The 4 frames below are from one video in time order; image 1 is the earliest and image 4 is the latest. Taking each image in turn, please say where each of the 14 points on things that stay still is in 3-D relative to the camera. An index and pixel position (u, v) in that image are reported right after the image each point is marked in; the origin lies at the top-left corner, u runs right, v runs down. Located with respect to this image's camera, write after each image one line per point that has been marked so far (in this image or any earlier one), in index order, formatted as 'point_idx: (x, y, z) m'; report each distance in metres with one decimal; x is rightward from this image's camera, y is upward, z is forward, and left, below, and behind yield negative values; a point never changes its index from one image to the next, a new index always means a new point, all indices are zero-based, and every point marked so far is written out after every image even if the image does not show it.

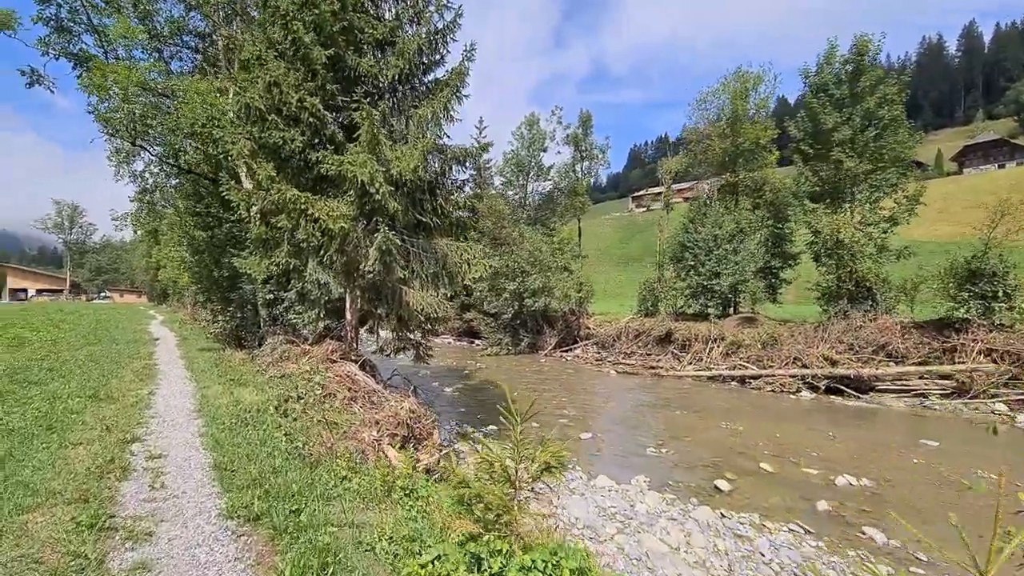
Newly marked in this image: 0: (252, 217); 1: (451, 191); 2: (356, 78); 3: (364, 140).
0: (-6.2, +1.7, +11.8) m
1: (-1.6, +2.4, +12.3) m
2: (-3.5, +4.7, +11.1) m
3: (-3.1, +3.1, +10.4) m
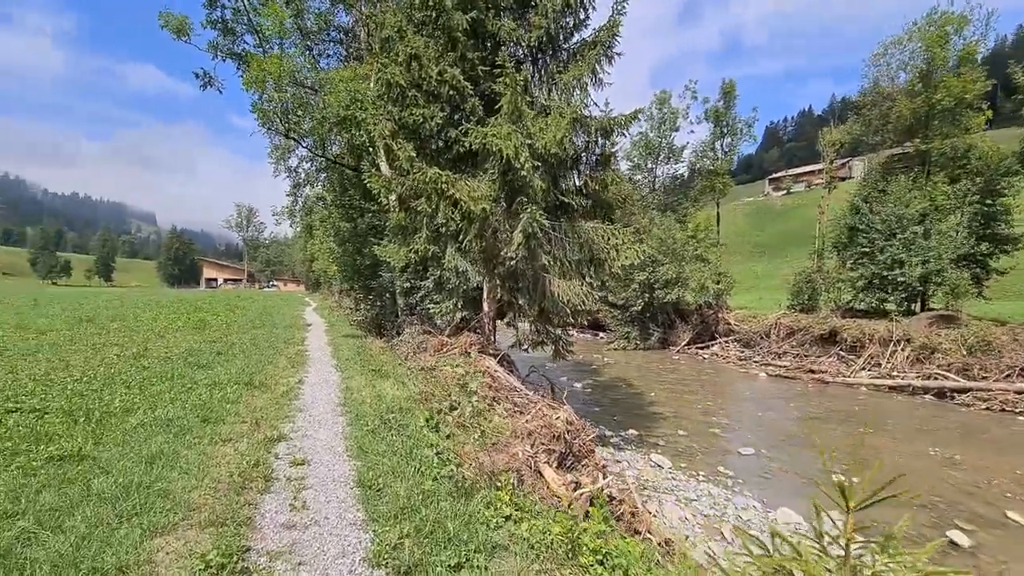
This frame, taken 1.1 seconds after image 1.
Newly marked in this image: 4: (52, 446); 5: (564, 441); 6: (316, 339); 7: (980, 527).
0: (-2.8, +2.0, +11.4) m
1: (+1.9, +2.7, +10.8) m
2: (-0.3, +5.0, +10.1) m
3: (-0.1, +3.3, +9.3) m
4: (-4.4, -1.5, +4.6) m
5: (+0.6, -1.9, +6.2) m
6: (-6.6, -1.7, +16.5) m
7: (+9.3, -4.7, +9.8) m
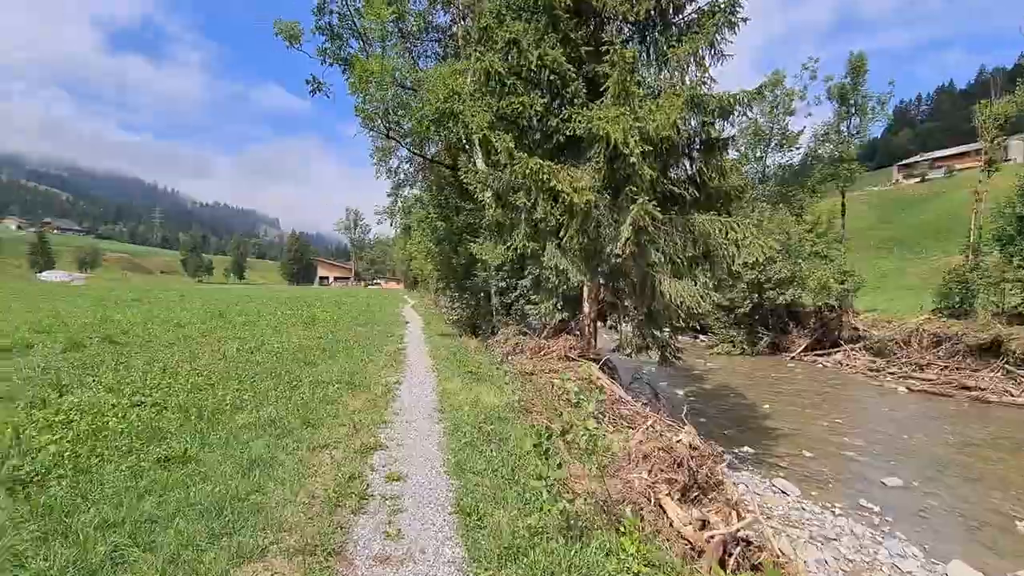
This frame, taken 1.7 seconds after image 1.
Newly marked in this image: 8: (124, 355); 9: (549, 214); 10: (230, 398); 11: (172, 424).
0: (-0.5, +2.0, +11.0) m
1: (+3.9, +2.7, +9.6) m
2: (+1.7, +5.0, +9.3) m
3: (+1.7, +3.3, +8.4) m
4: (-3.3, -1.5, +4.7) m
5: (+1.9, -2.0, +5.3) m
6: (-3.4, -1.7, +16.8) m
7: (+11.0, -4.8, +7.2) m
8: (-8.3, -1.5, +10.5) m
9: (+0.7, +1.4, +9.0) m
10: (-3.8, -1.5, +6.6) m
11: (-3.7, -1.5, +5.3) m
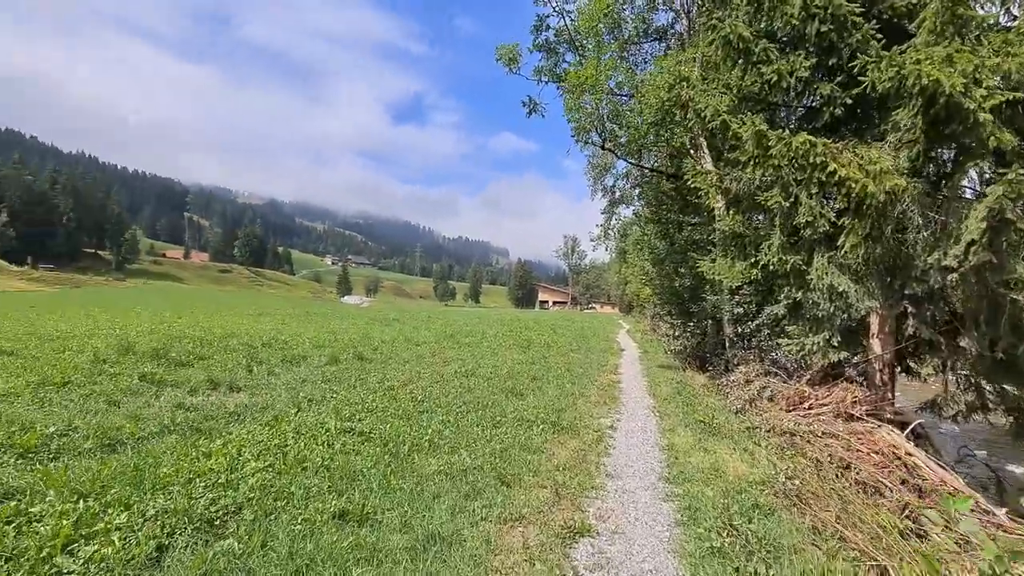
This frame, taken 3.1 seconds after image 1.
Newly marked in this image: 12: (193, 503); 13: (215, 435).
0: (+3.8, +1.5, +8.9) m
1: (+7.3, +2.3, +5.8) m
2: (+5.2, +4.6, +6.5) m
3: (+4.8, +3.0, +5.7) m
4: (-1.4, -1.7, +4.1) m
5: (+3.6, -2.2, +2.5) m
6: (+3.6, -2.4, +15.1) m
7: (+12.7, -5.0, +0.3) m
8: (-3.5, -2.0, +11.5) m
9: (+4.1, +1.0, +6.6) m
10: (-1.0, -1.8, +6.1) m
11: (-1.4, -1.7, +4.9) m
12: (-2.4, -1.6, +3.7) m
13: (-3.5, -1.7, +5.8) m
